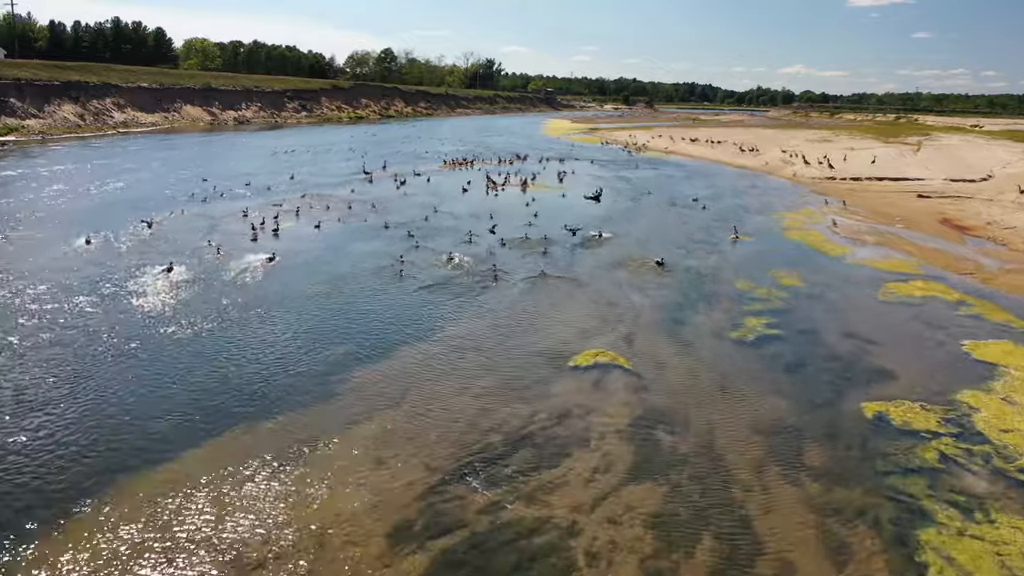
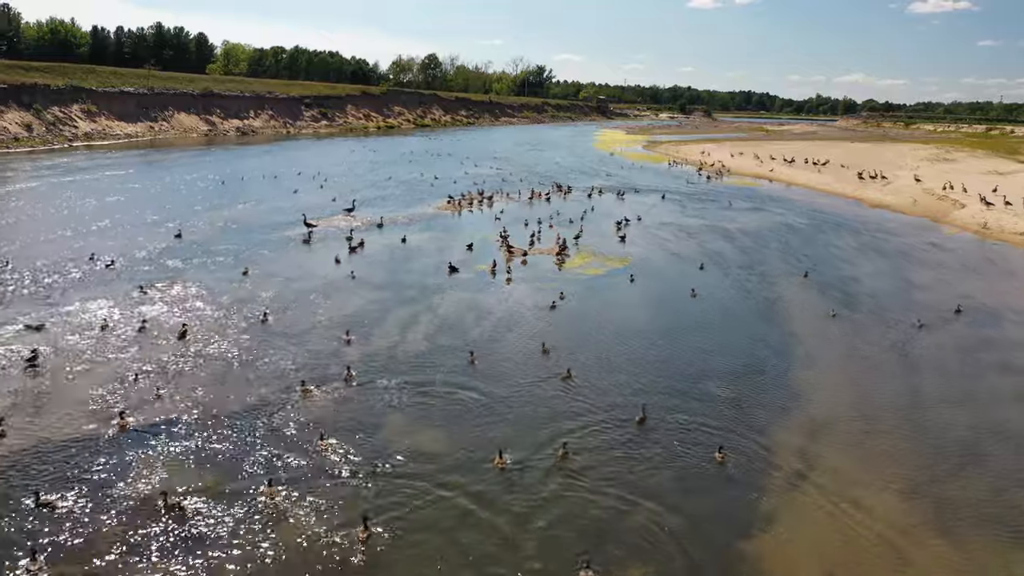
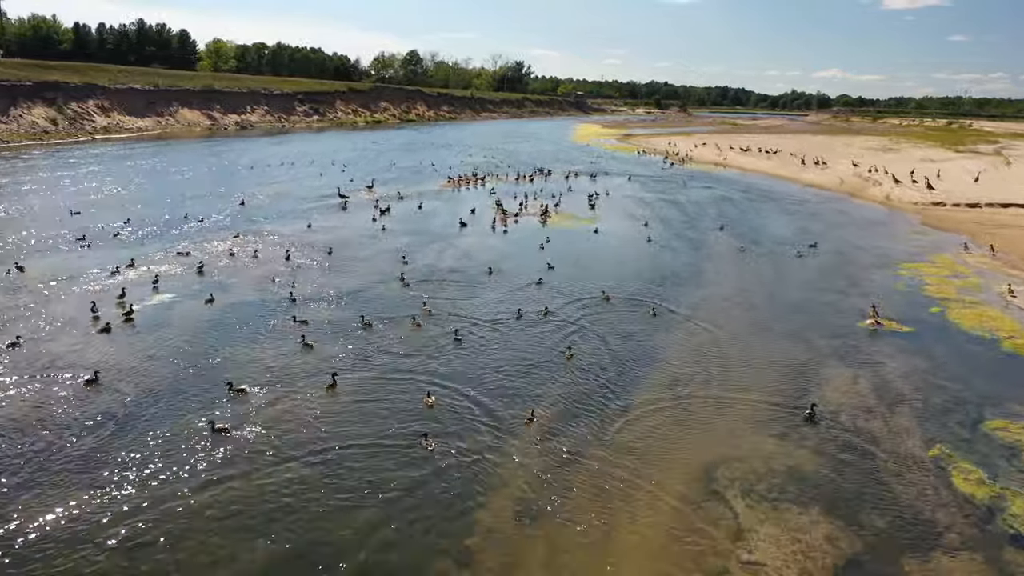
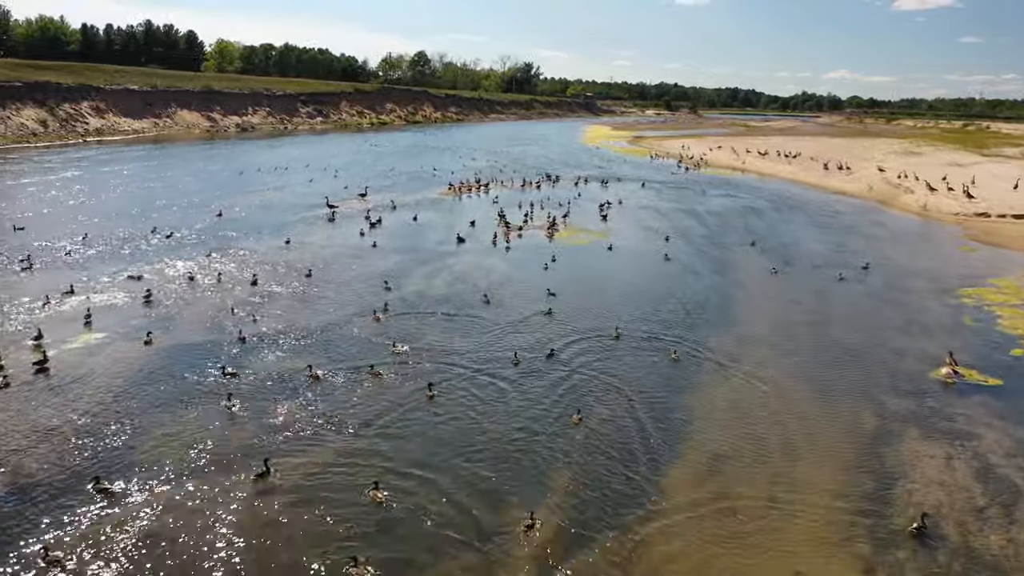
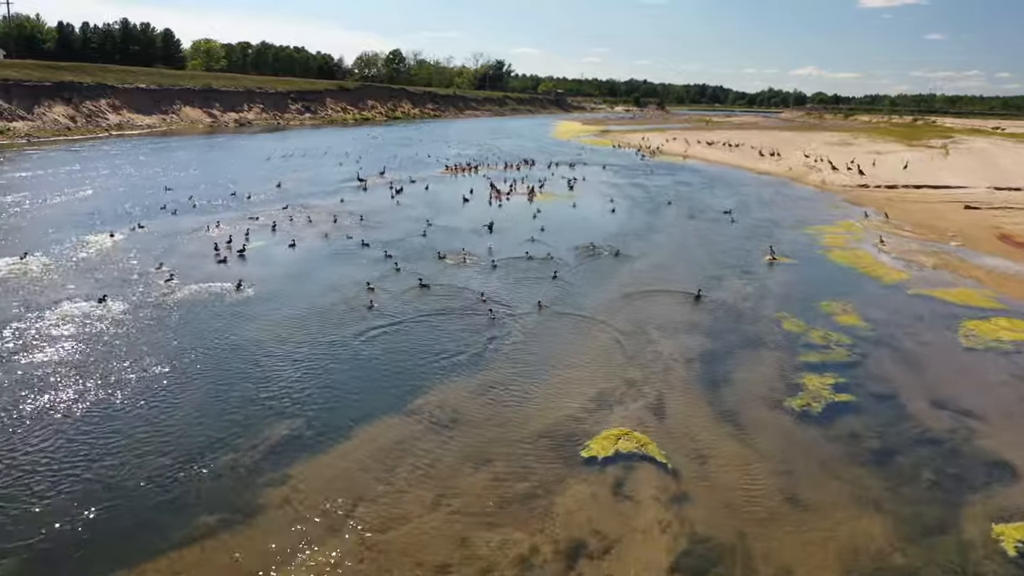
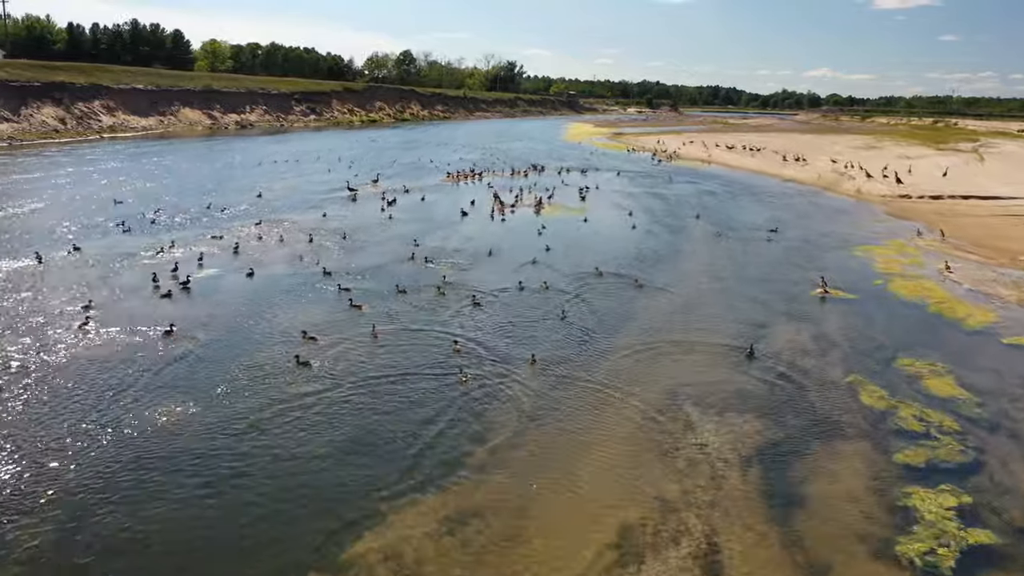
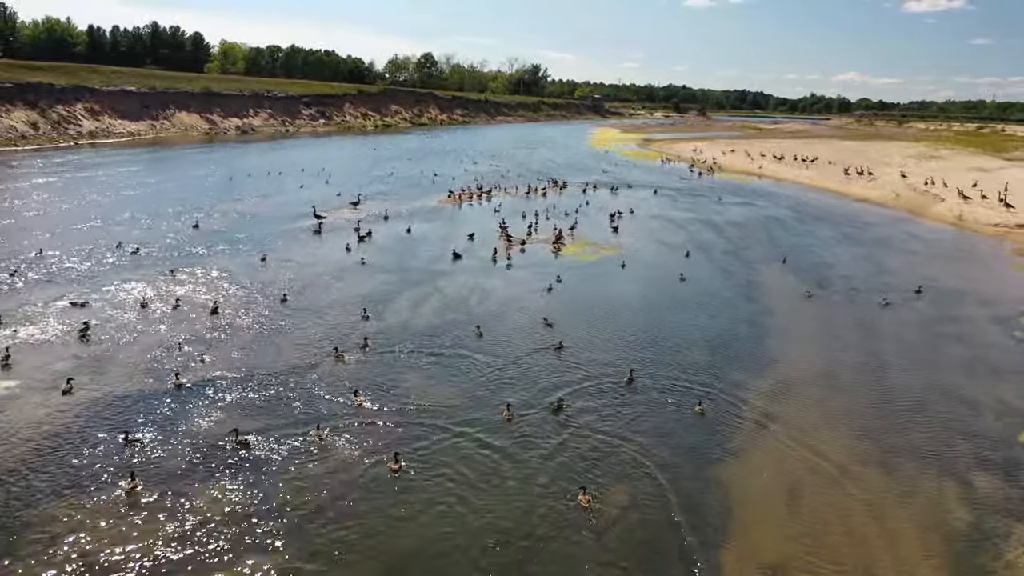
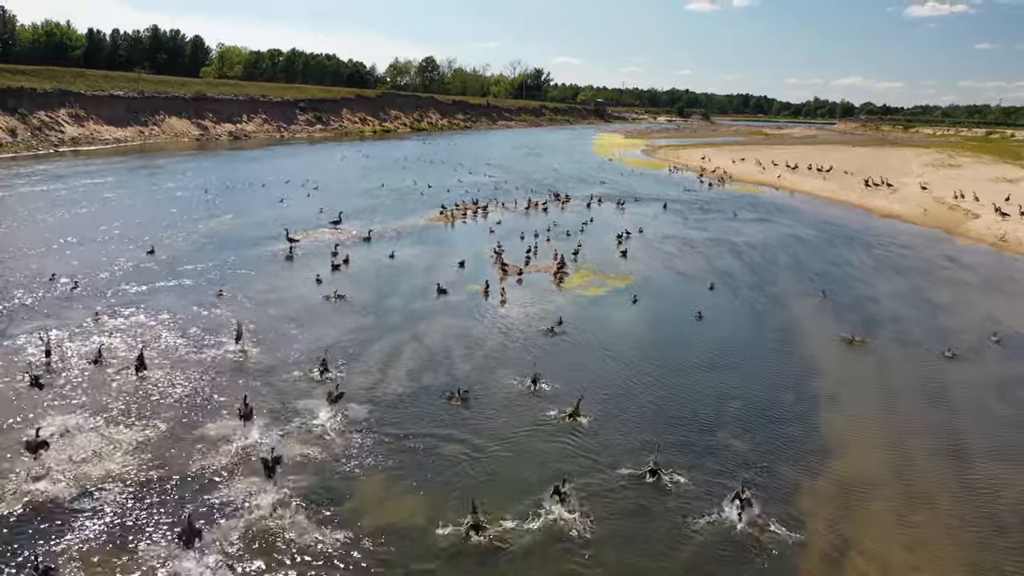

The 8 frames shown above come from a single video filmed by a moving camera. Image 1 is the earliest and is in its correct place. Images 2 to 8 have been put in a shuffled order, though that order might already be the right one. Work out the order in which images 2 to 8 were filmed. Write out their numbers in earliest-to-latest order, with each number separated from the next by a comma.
5, 6, 3, 4, 7, 2, 8
